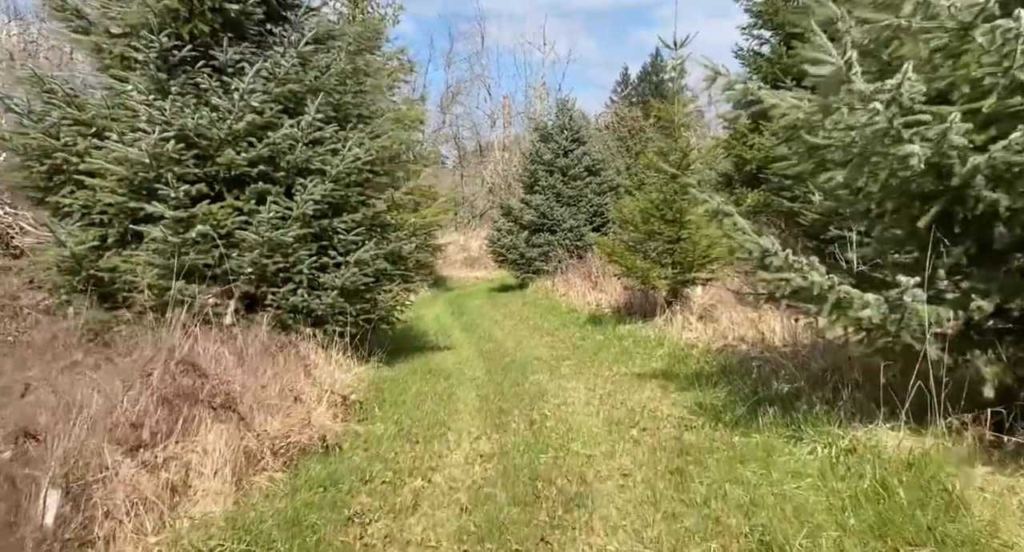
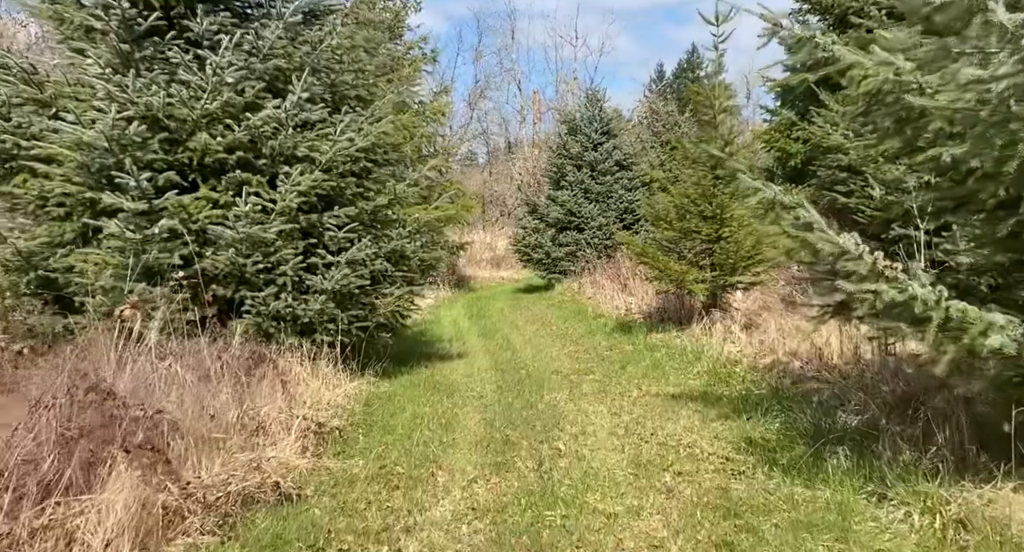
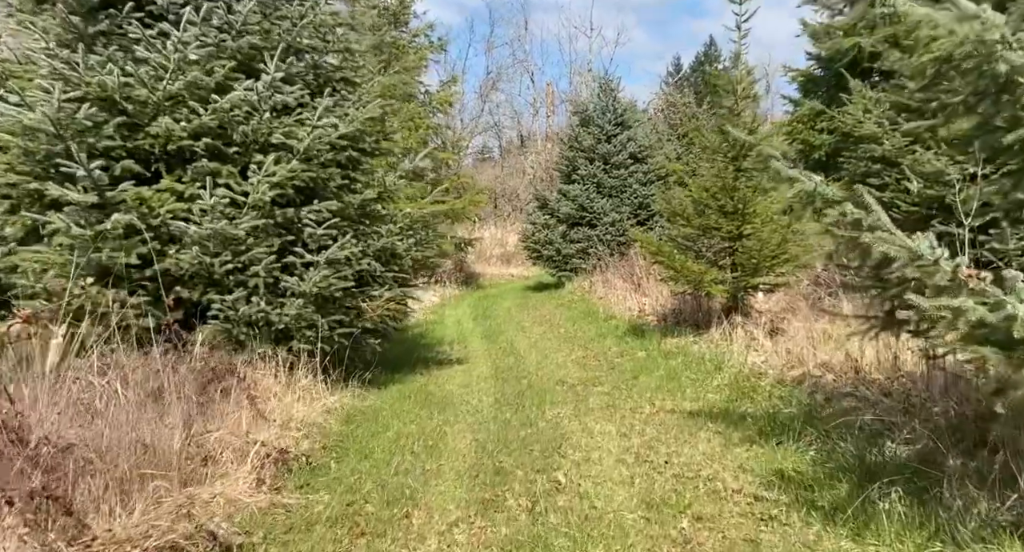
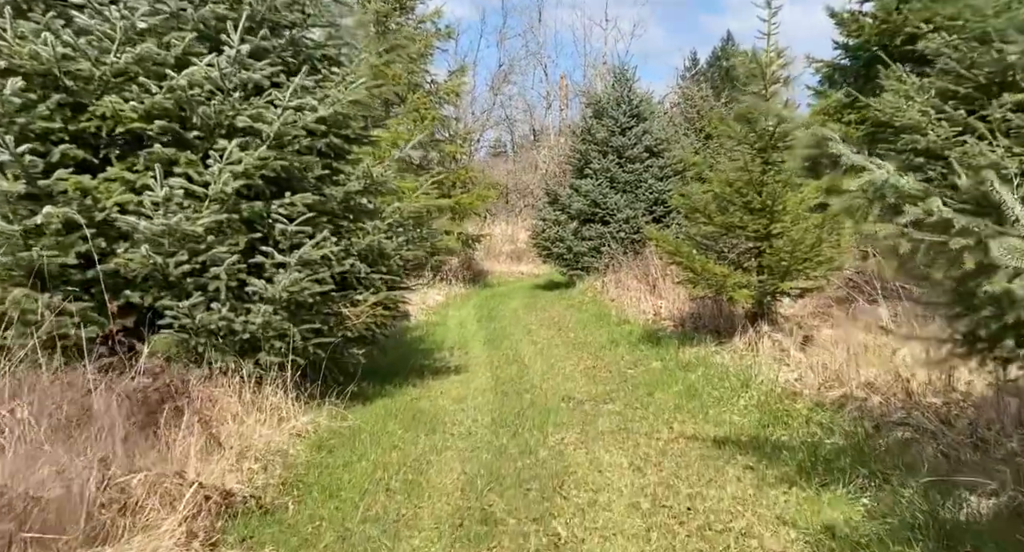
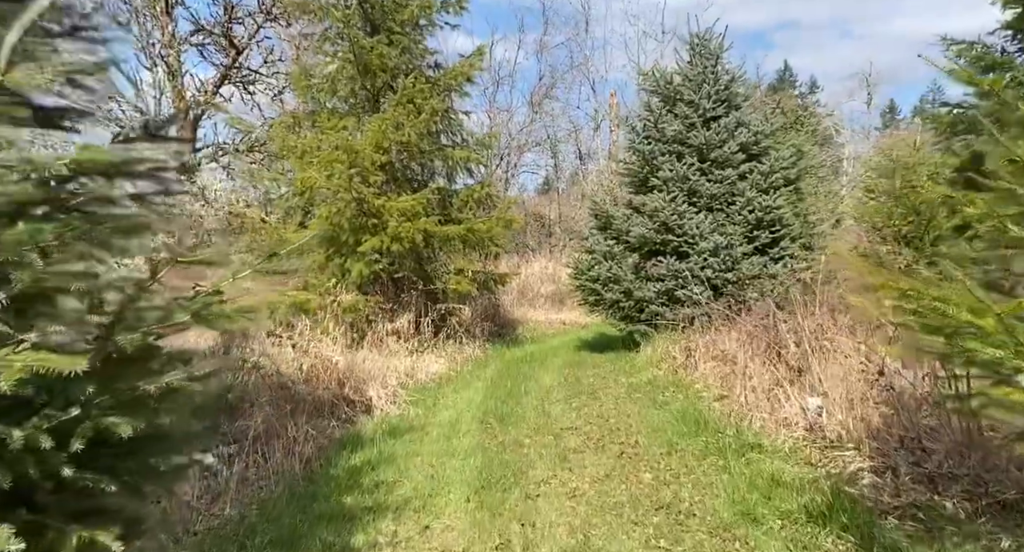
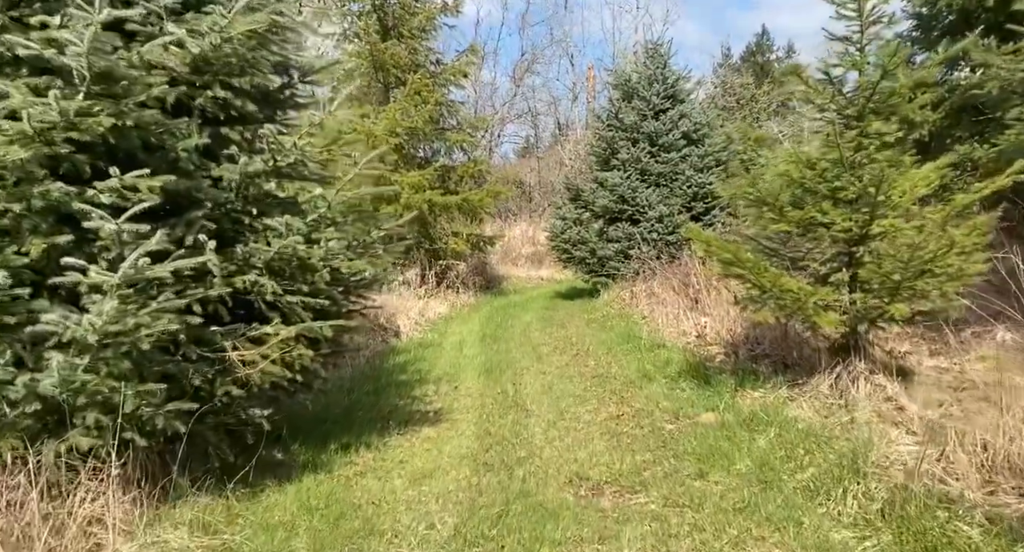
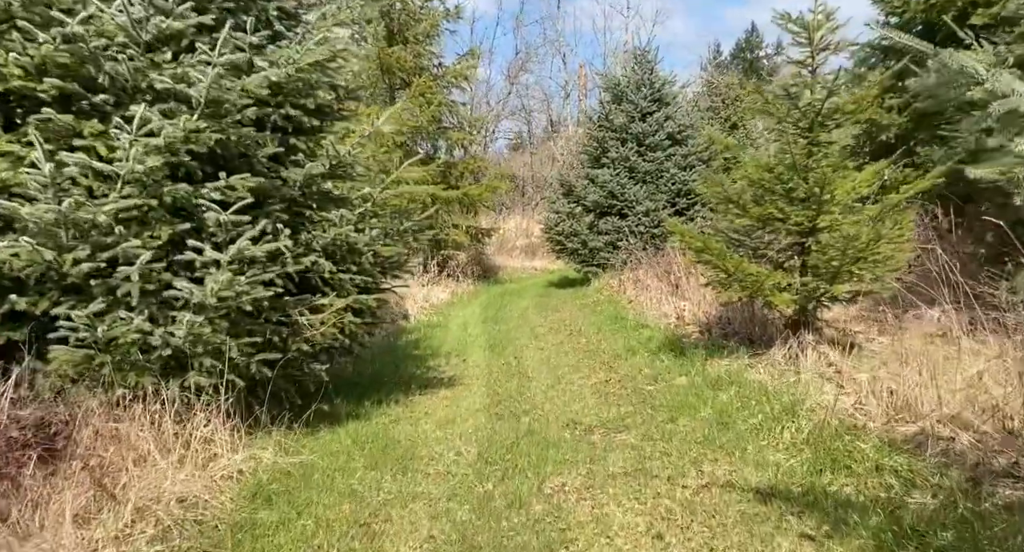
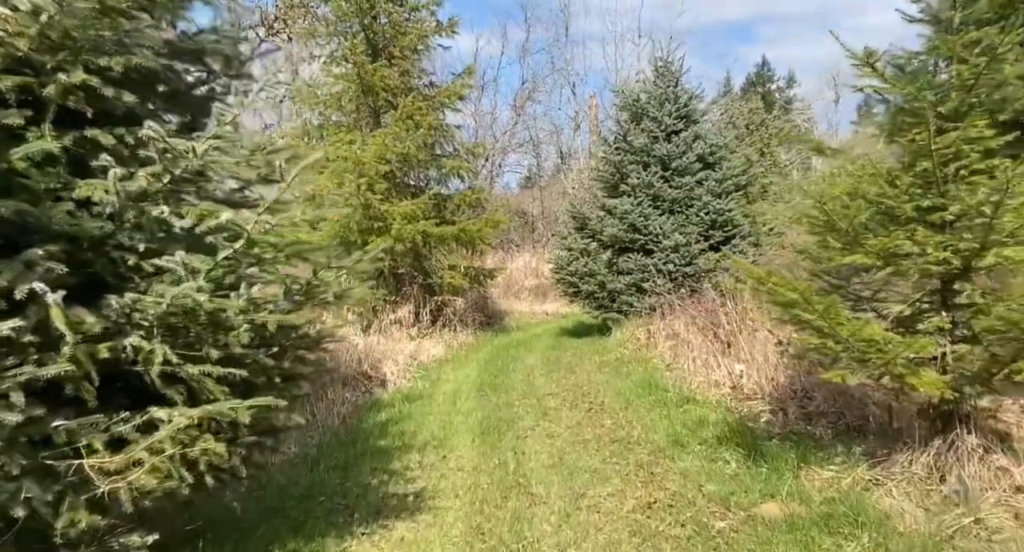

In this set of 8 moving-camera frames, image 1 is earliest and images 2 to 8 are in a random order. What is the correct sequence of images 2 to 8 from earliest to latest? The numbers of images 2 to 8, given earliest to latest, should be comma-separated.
2, 3, 4, 7, 6, 8, 5
